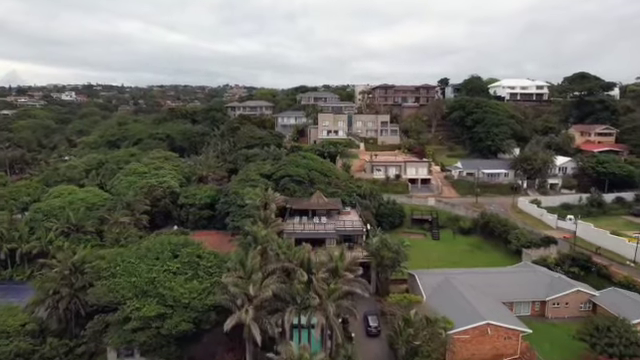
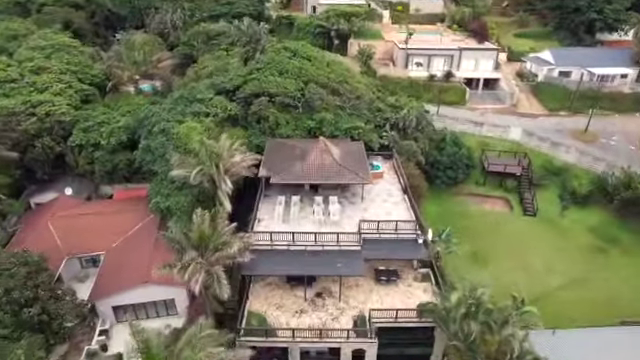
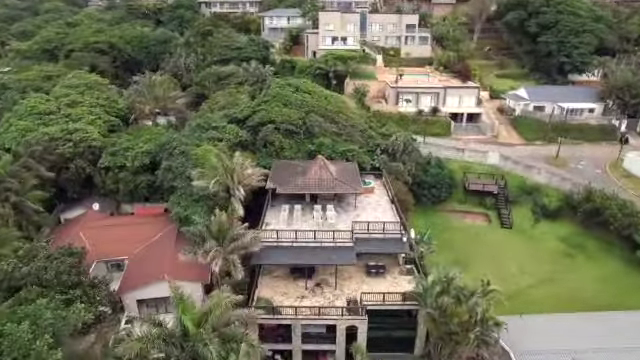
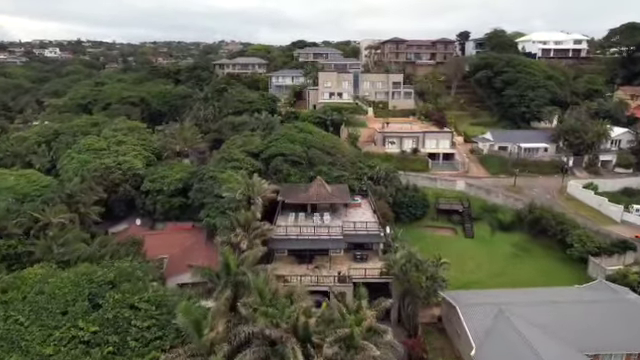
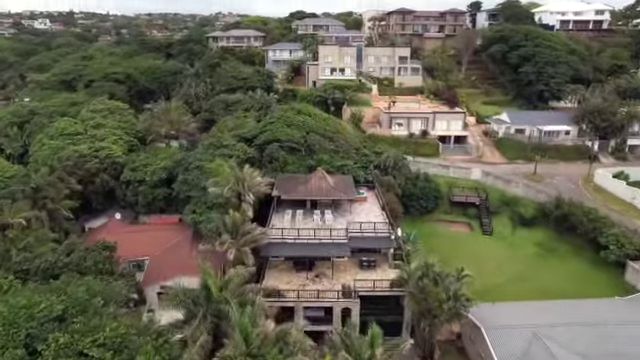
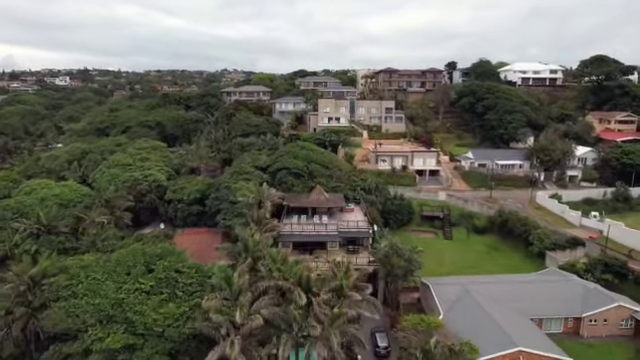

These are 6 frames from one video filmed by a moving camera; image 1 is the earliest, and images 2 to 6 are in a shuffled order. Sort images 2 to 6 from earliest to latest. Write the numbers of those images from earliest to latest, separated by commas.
6, 4, 5, 3, 2
